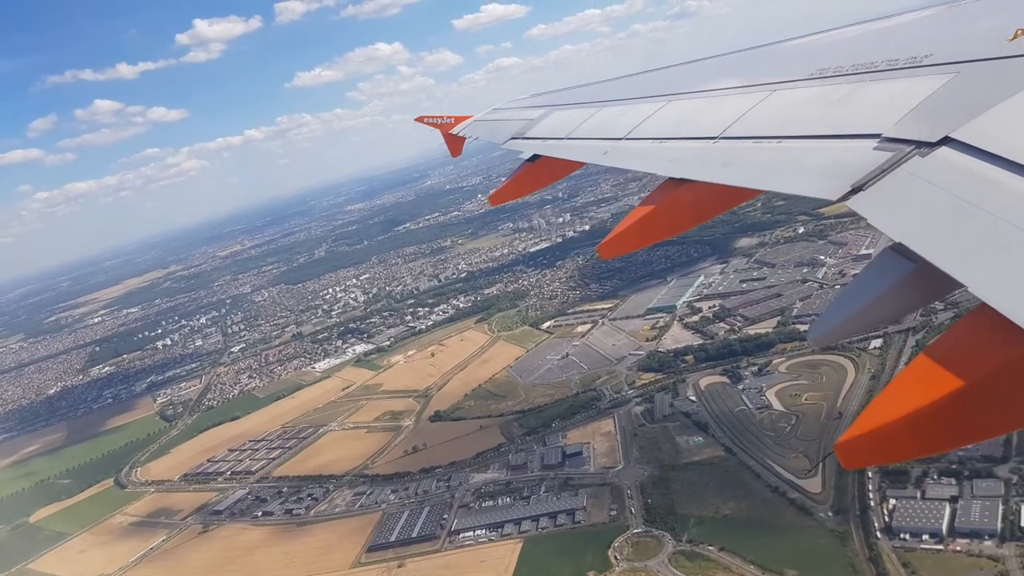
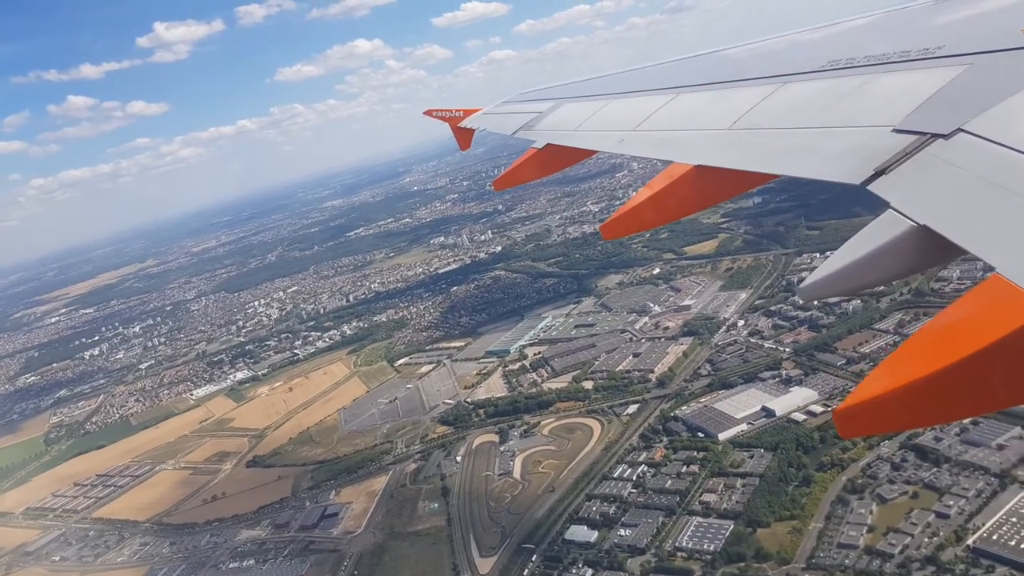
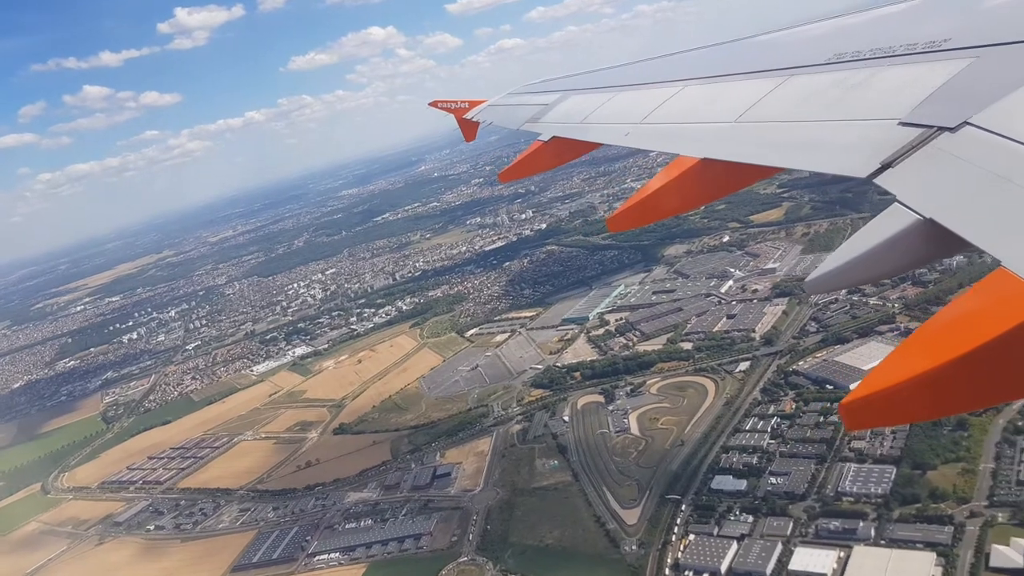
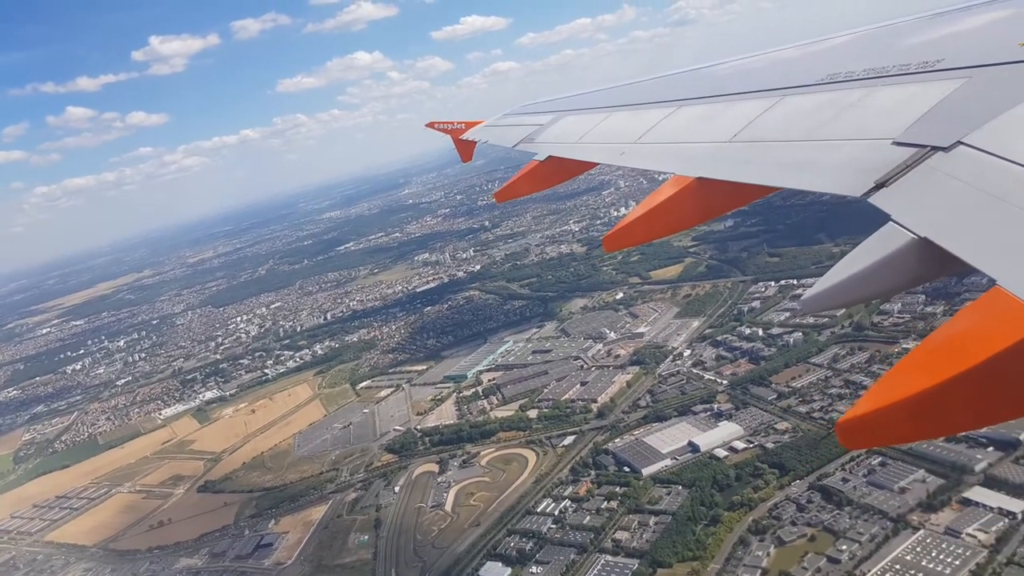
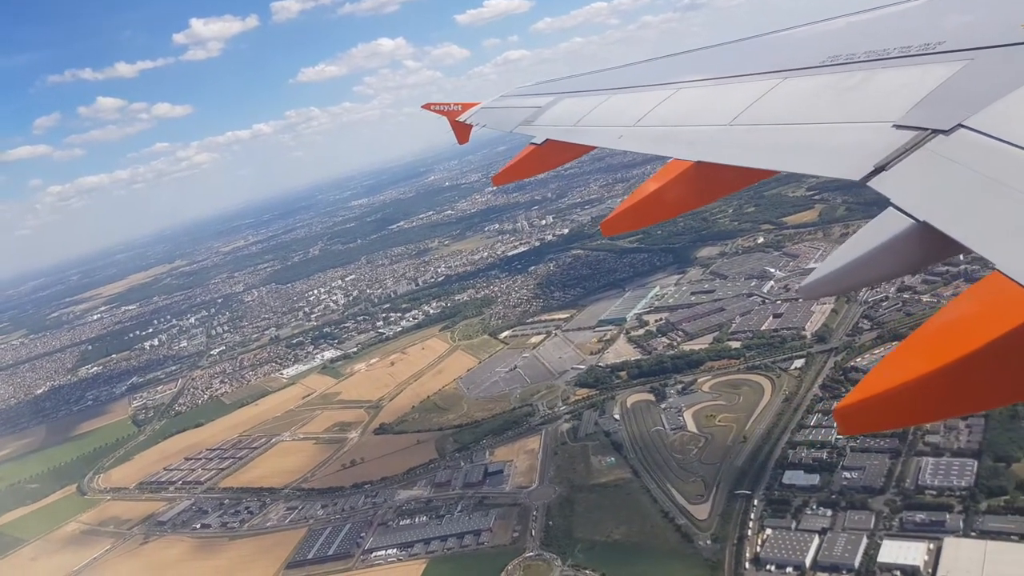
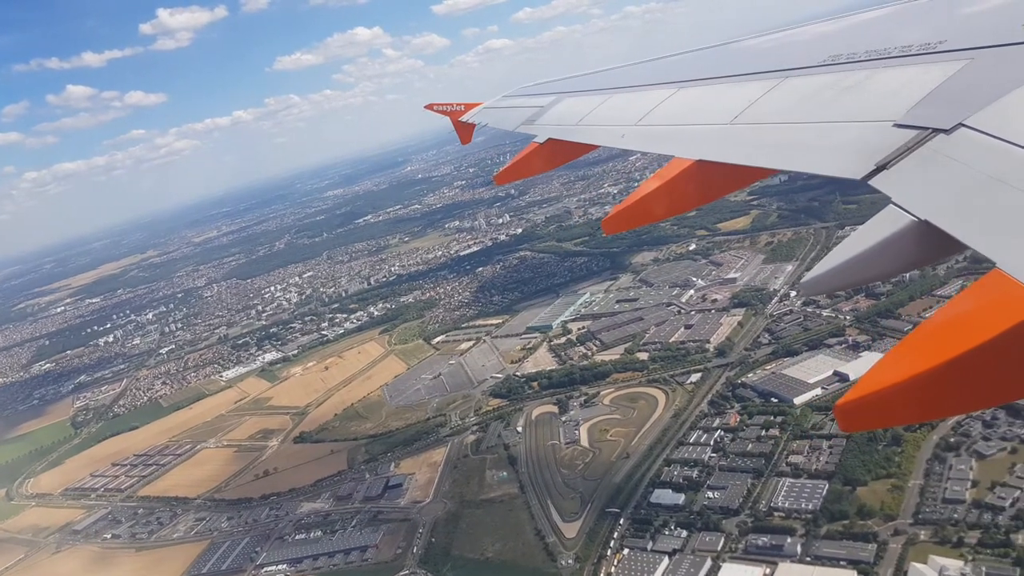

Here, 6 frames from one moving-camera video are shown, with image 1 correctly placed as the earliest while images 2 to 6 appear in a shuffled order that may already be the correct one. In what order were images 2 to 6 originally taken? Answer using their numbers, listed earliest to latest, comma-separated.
5, 3, 6, 2, 4
